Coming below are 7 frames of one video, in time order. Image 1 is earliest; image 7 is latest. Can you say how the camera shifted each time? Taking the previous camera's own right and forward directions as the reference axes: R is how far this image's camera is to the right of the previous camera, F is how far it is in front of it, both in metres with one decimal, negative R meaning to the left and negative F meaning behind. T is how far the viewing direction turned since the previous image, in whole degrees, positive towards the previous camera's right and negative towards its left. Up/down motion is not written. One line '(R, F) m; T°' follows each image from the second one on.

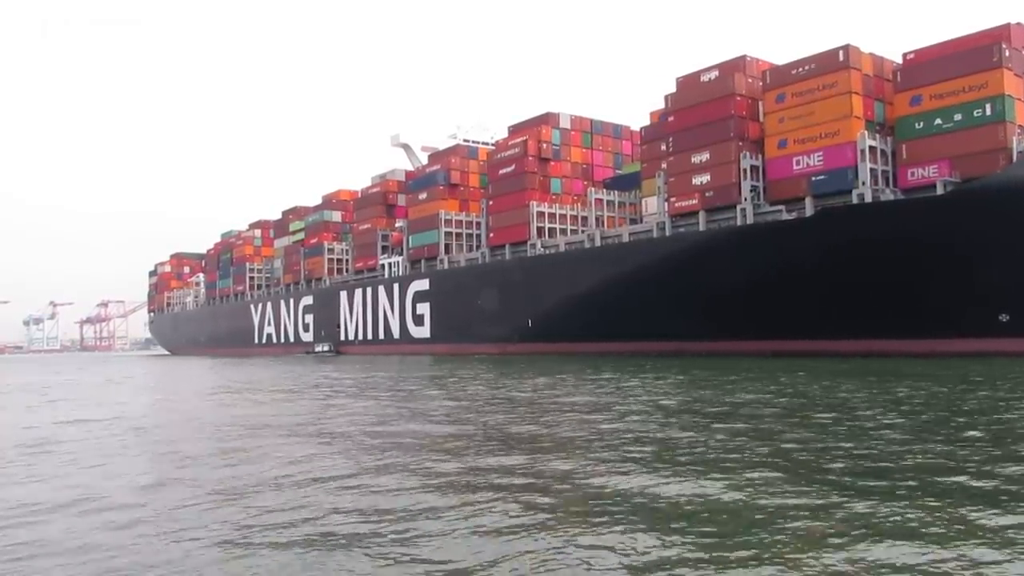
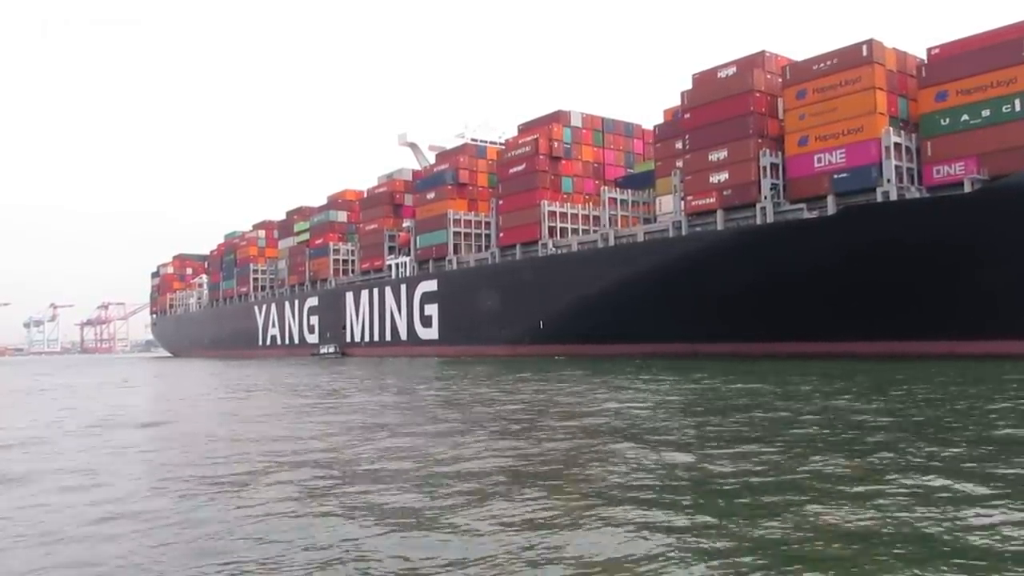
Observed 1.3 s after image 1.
(-0.3, +0.4) m; 0°
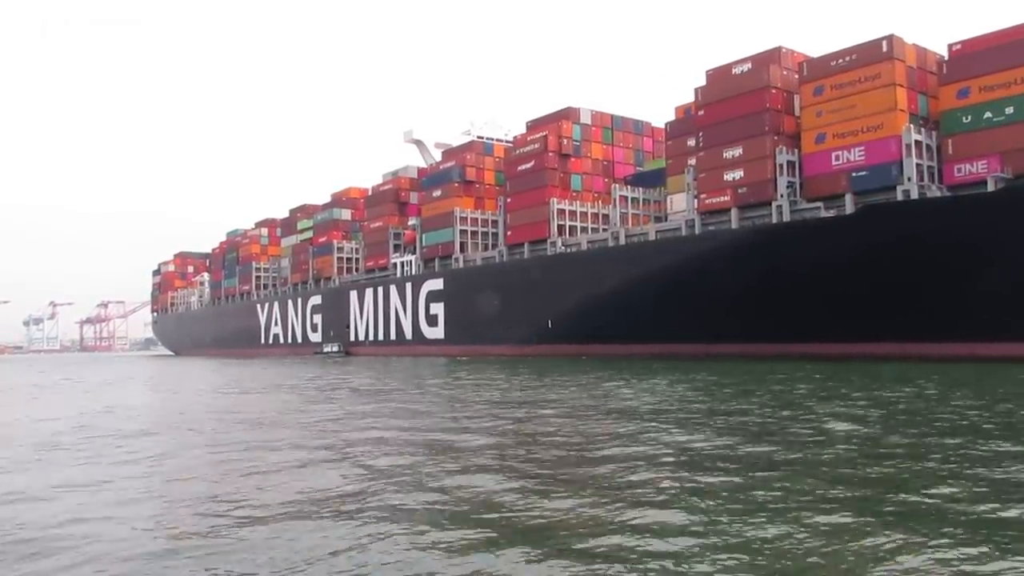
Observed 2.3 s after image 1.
(-0.3, +0.3) m; 0°
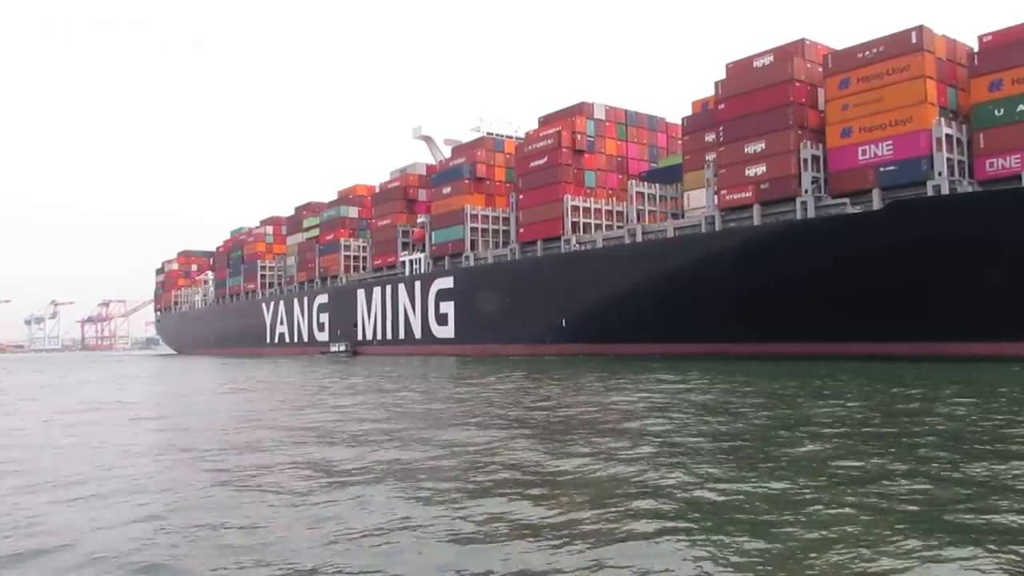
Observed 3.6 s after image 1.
(-0.4, +0.4) m; 0°
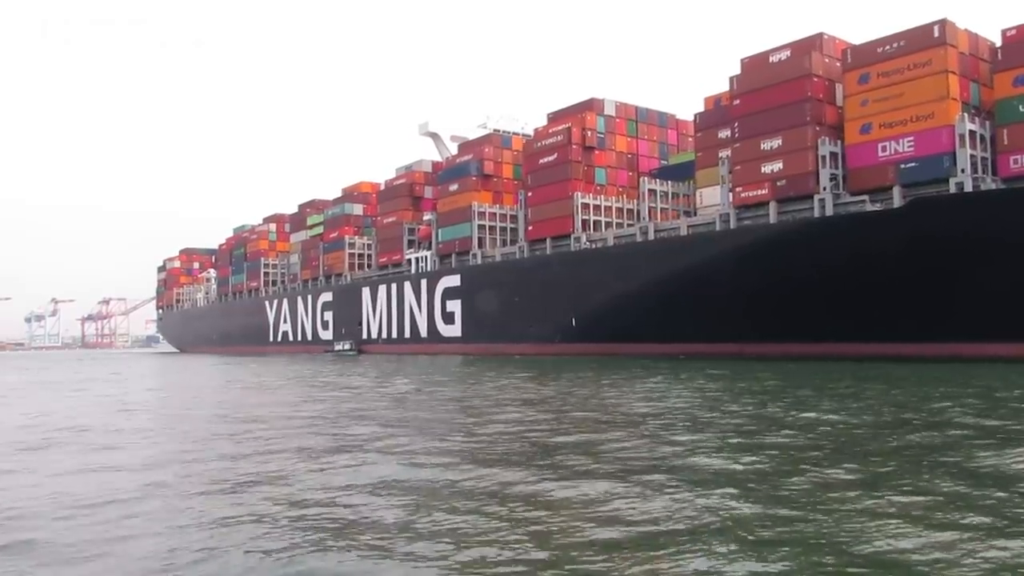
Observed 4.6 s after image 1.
(-0.3, +0.3) m; 0°
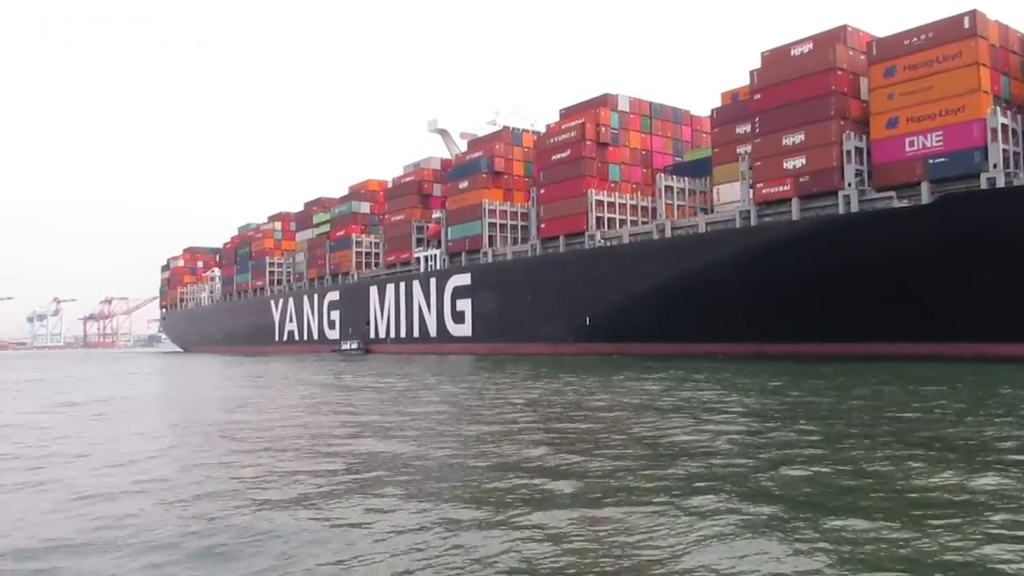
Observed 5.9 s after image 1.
(-0.4, +0.4) m; 0°
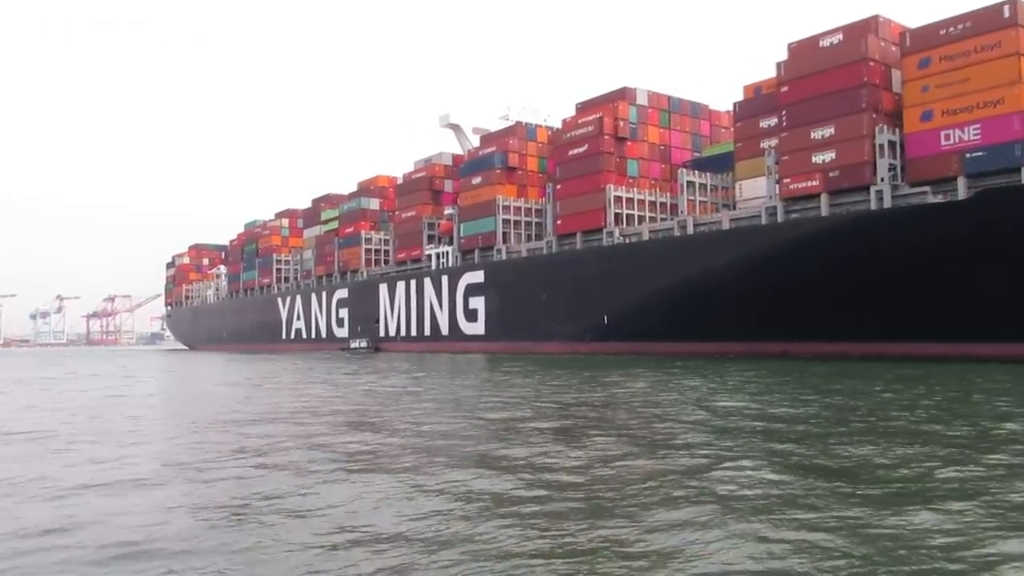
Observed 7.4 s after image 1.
(-0.4, +0.5) m; 0°
